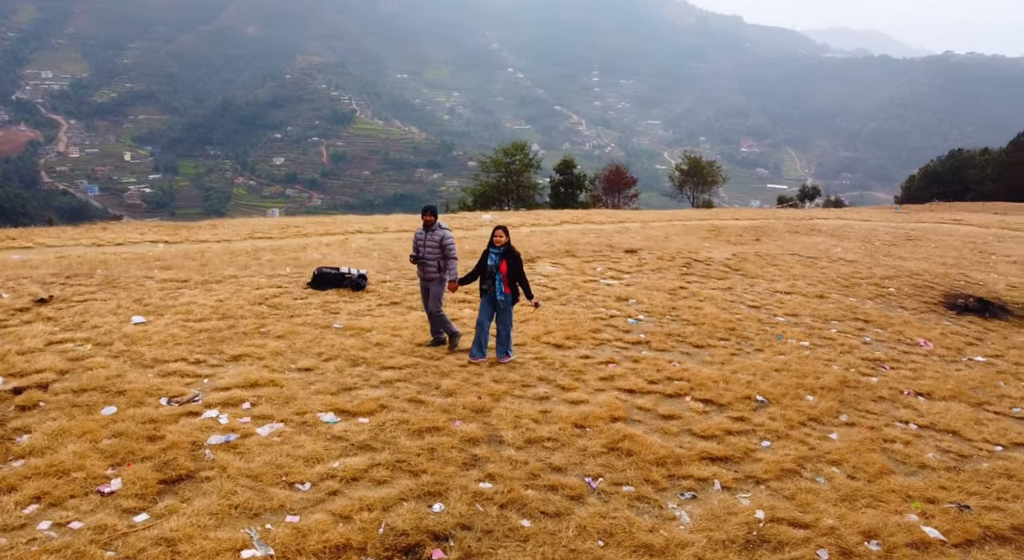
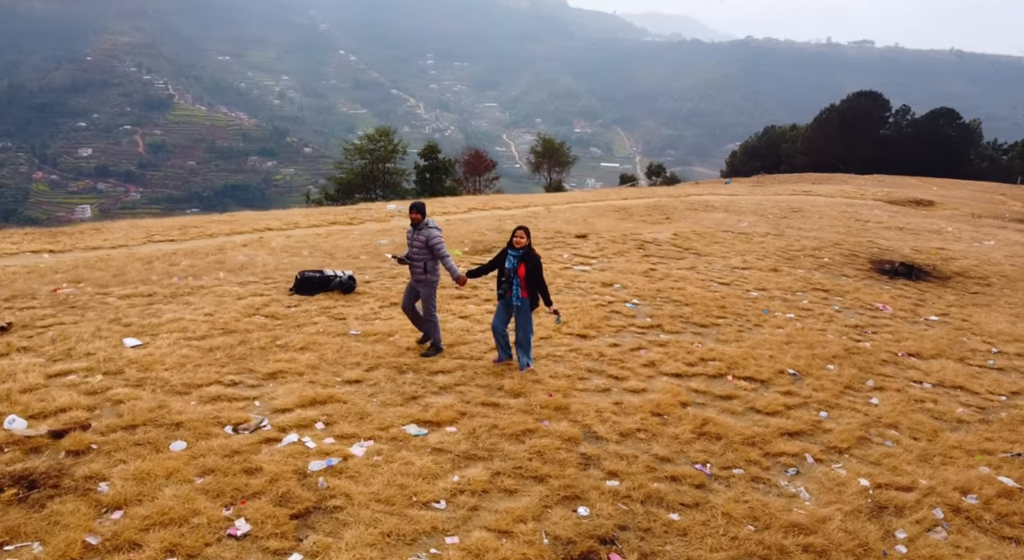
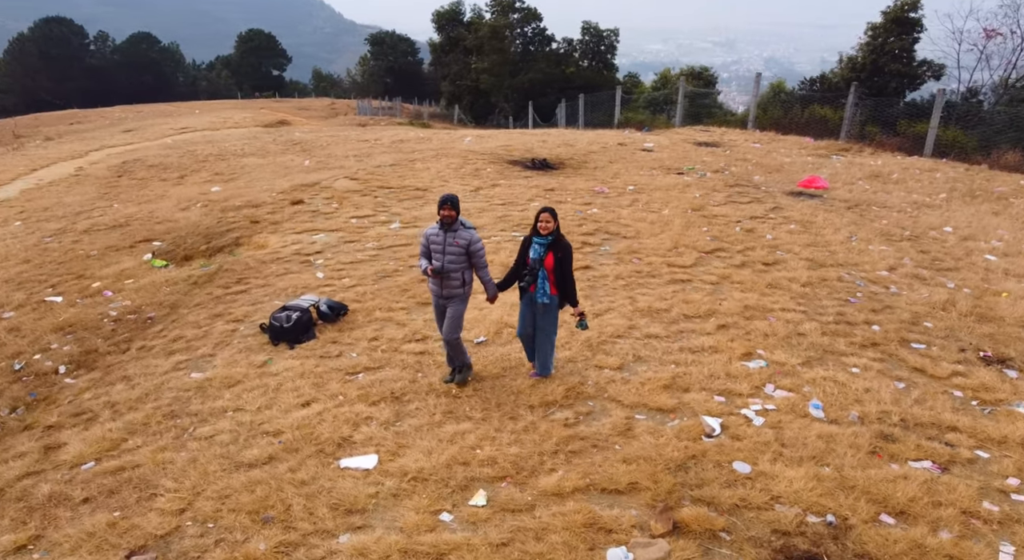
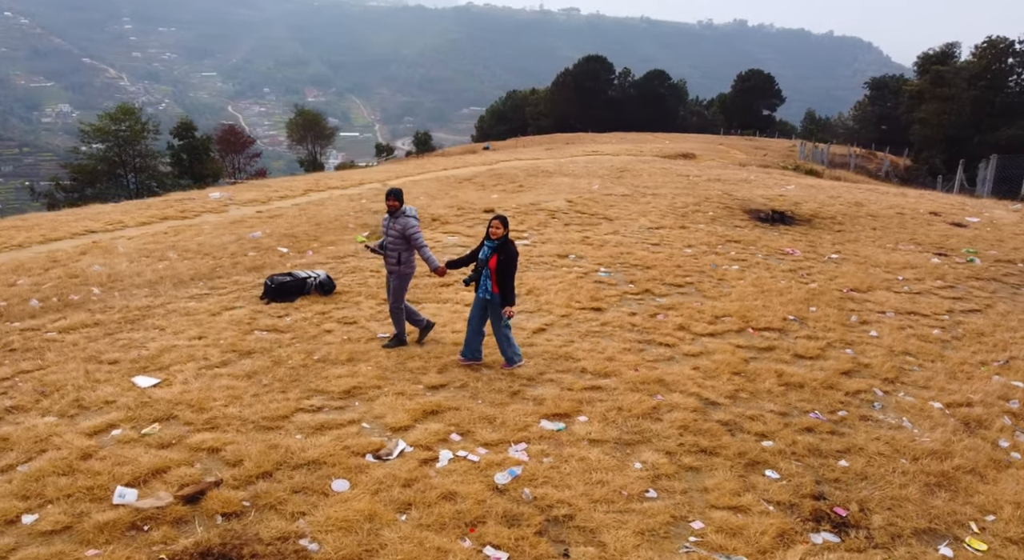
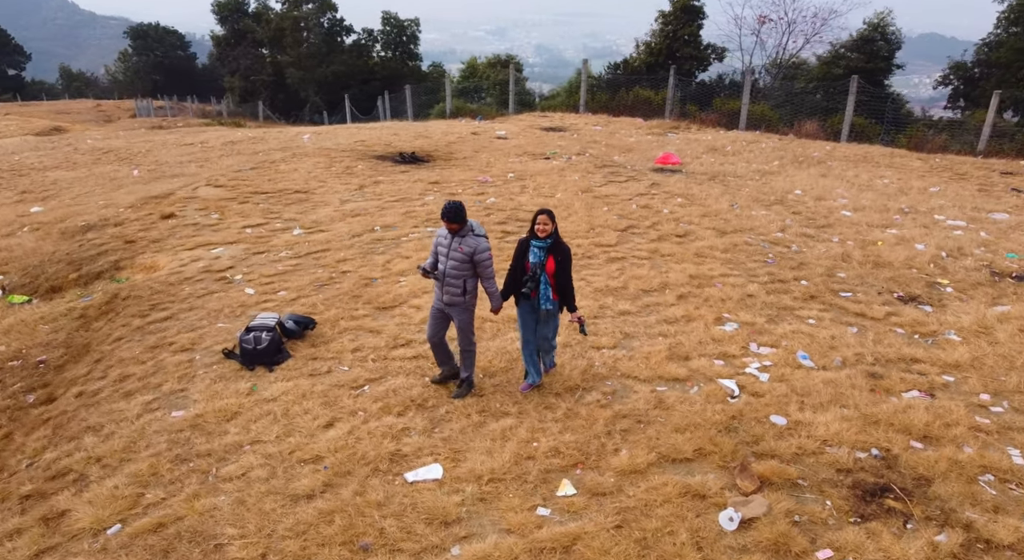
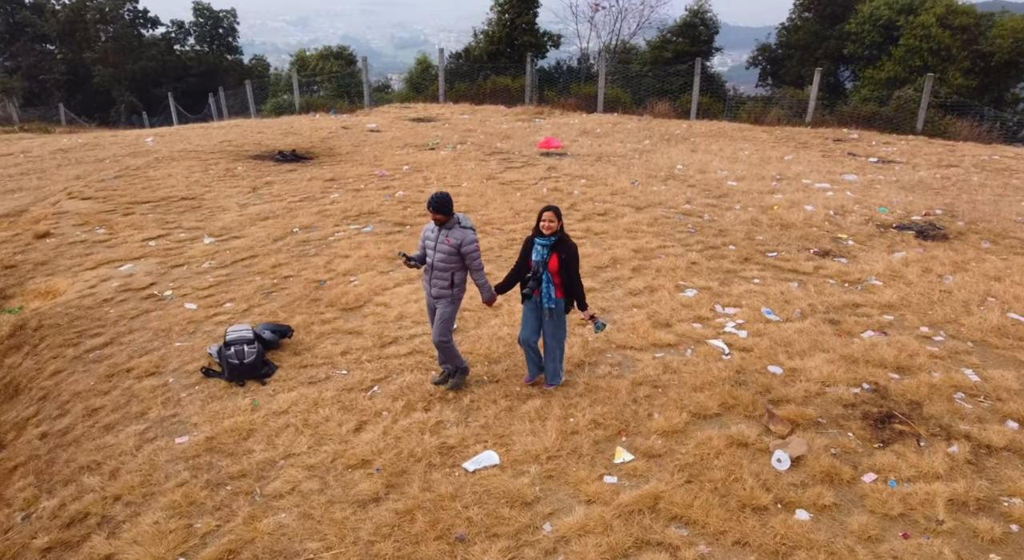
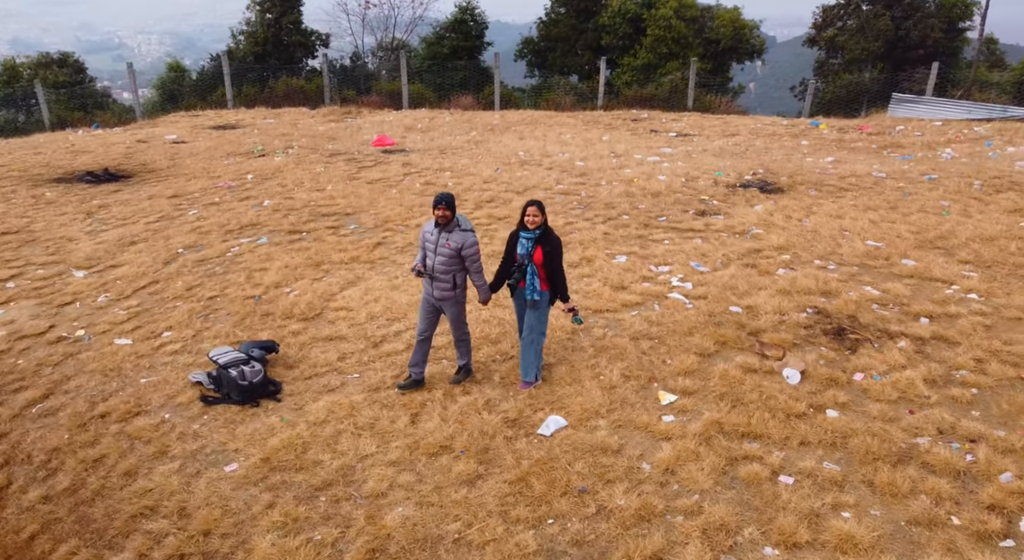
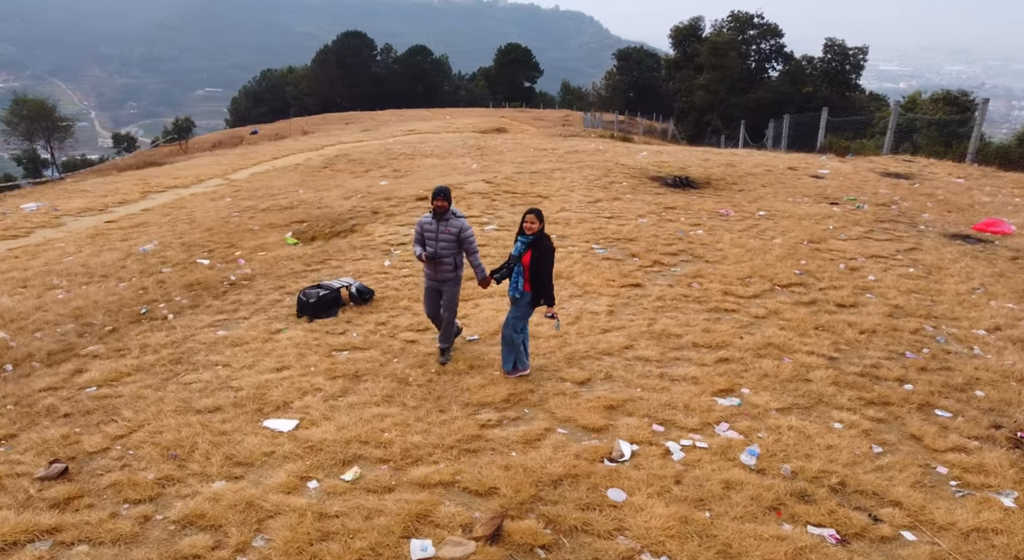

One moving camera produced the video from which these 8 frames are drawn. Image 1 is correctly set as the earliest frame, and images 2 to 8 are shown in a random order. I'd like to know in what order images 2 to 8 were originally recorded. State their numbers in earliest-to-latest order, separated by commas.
2, 4, 8, 3, 5, 6, 7
